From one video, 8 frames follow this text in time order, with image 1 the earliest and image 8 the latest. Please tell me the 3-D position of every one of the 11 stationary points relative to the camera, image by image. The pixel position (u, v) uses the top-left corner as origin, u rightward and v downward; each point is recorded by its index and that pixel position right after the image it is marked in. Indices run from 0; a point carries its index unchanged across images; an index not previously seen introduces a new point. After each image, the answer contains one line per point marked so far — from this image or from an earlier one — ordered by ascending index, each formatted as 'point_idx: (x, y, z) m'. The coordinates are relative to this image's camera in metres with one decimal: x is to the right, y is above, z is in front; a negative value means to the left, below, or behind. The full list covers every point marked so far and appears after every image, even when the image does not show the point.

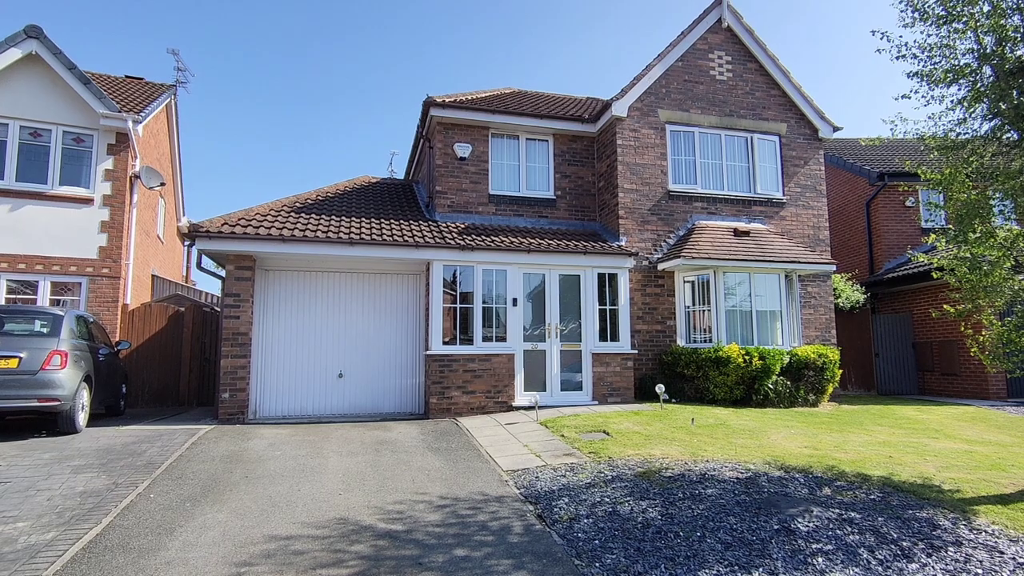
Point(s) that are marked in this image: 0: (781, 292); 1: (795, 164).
0: (+6.0, -0.1, +12.8) m
1: (+6.9, +3.1, +14.2) m
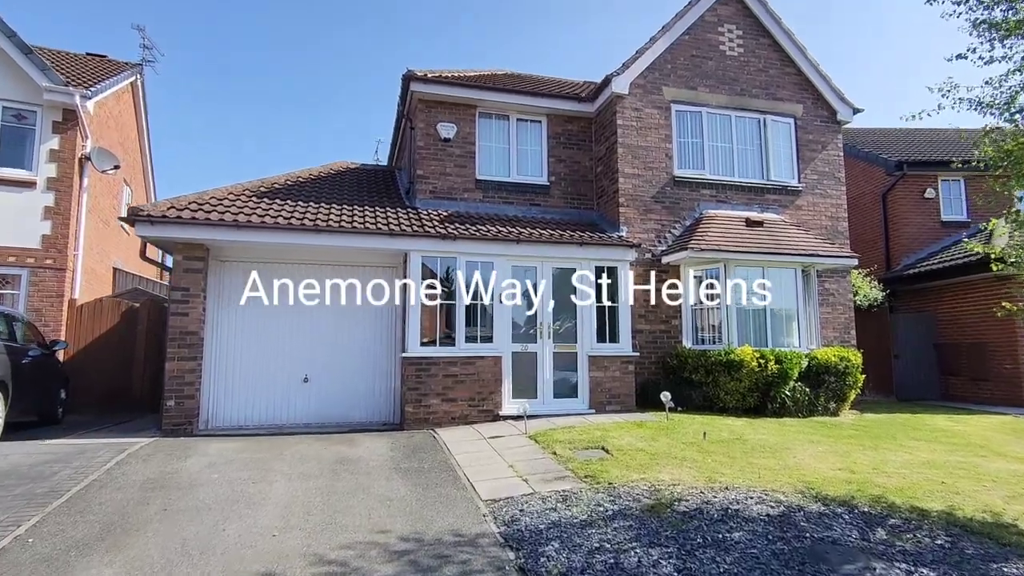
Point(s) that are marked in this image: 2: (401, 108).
0: (+5.8, 0.0, +11.6) m
1: (+6.7, +3.1, +13.0) m
2: (-2.5, +4.0, +12.8) m
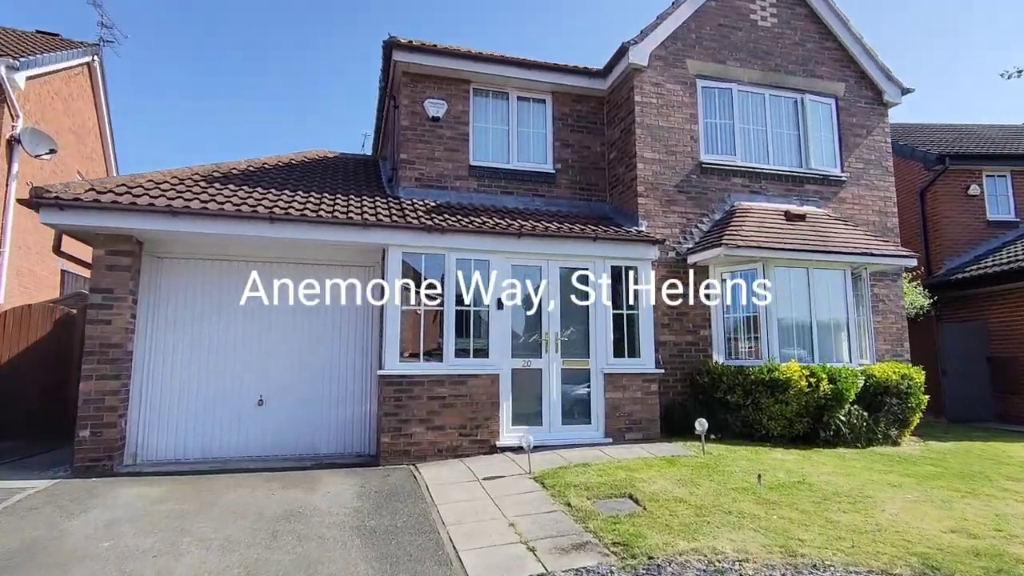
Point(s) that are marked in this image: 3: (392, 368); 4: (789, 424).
0: (+5.7, -0.1, +9.9) m
1: (+6.7, +3.0, +11.3) m
2: (-2.5, +3.9, +11.0) m
3: (-1.7, -1.1, +8.0) m
4: (+4.2, -2.0, +8.7) m
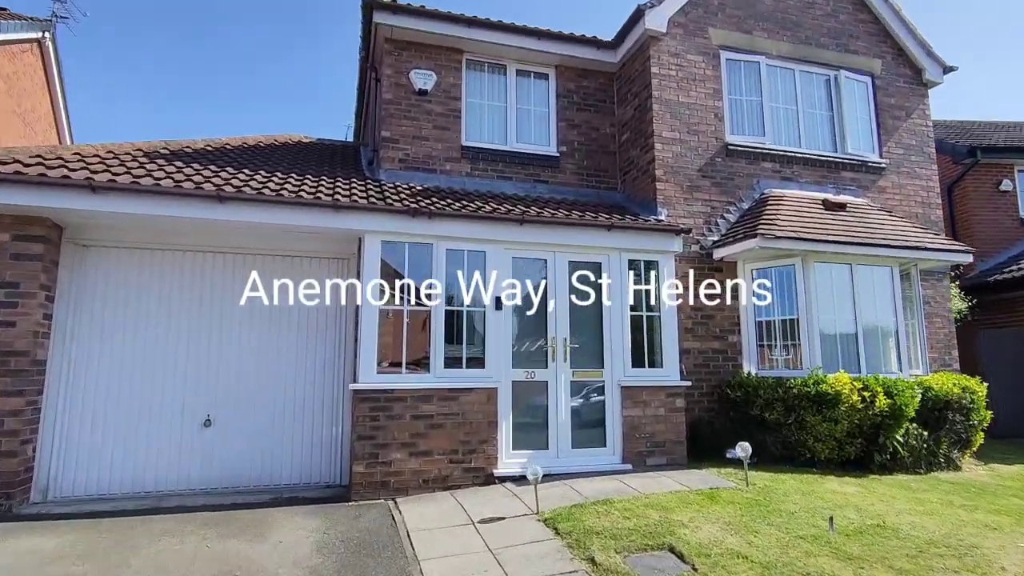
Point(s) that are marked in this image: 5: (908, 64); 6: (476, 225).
0: (+5.7, -0.1, +8.6) m
1: (+6.7, +3.0, +10.1) m
2: (-2.5, +4.0, +9.7) m
3: (-1.6, -1.1, +6.5) m
4: (+4.2, -2.0, +7.4) m
5: (+7.1, +4.0, +10.4) m
6: (-0.4, +0.8, +7.1) m
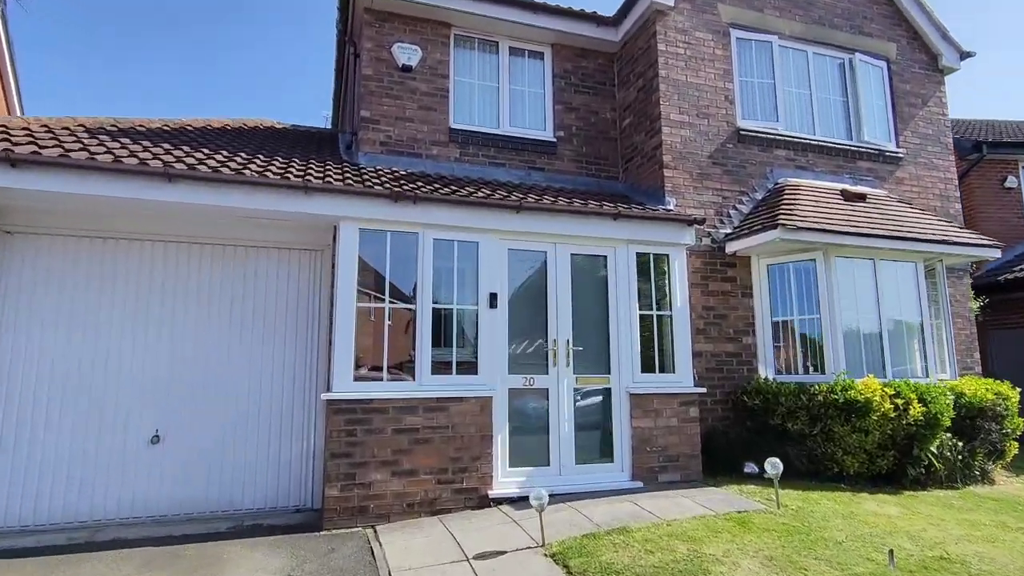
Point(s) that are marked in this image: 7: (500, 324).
0: (+5.6, 0.0, +8.0) m
1: (+6.5, +3.0, +9.5) m
2: (-2.6, +4.0, +8.8) m
3: (-1.7, -1.0, +5.6) m
4: (+4.1, -2.0, +6.7) m
5: (+7.0, +4.1, +9.8) m
6: (-0.5, +0.8, +6.3) m
7: (-0.1, -0.4, +6.4) m
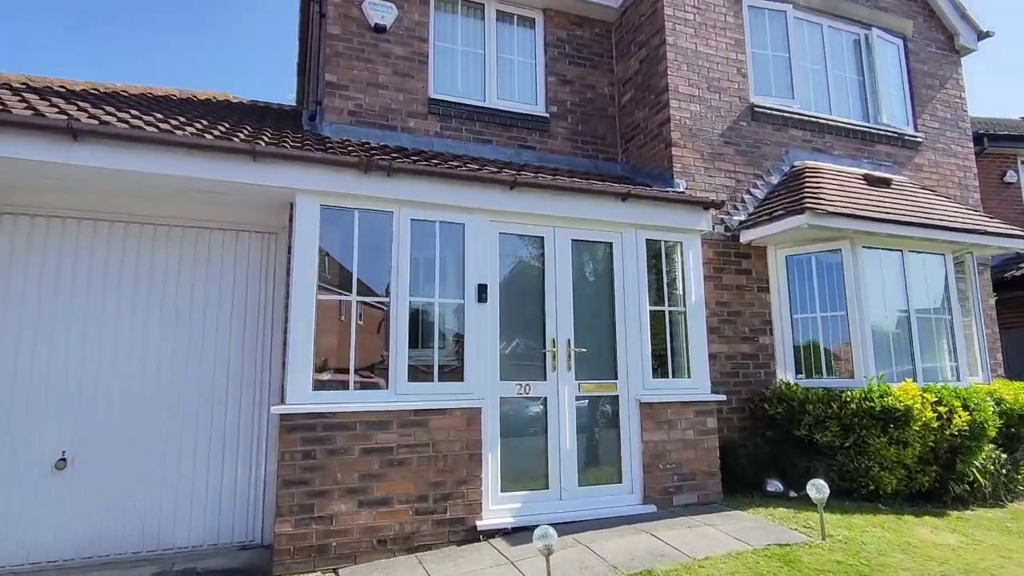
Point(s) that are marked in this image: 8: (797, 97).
0: (+5.5, 0.0, +7.2) m
1: (+6.3, +3.1, +8.8) m
2: (-2.8, +4.1, +7.7) m
3: (-1.7, -0.9, +4.6) m
4: (+4.0, -1.9, +5.9) m
5: (+6.8, +4.1, +9.1) m
6: (-0.5, +0.9, +5.3) m
7: (-0.2, -0.3, +5.4) m
8: (+3.9, +2.6, +7.8) m
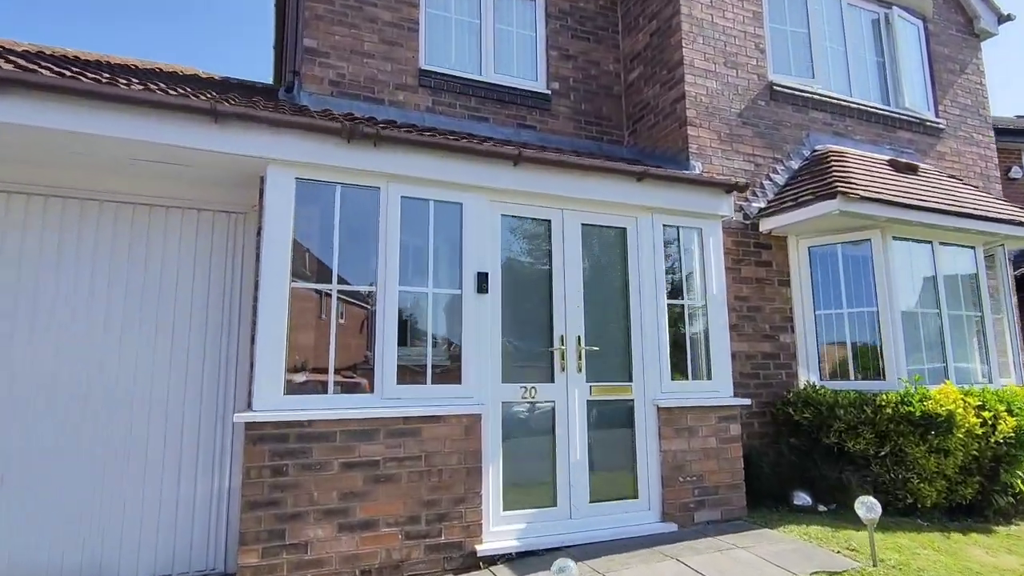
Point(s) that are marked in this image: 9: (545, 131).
0: (+5.5, +0.1, +6.7) m
1: (+6.3, +3.2, +8.3) m
2: (-2.8, +4.2, +7.0) m
3: (-1.7, -0.8, +3.9) m
4: (+4.0, -1.8, +5.3) m
5: (+6.7, +4.2, +8.7) m
6: (-0.5, +1.0, +4.6) m
7: (-0.2, -0.2, +4.7) m
8: (+3.8, +2.7, +7.3) m
9: (+0.4, +1.9, +7.0) m
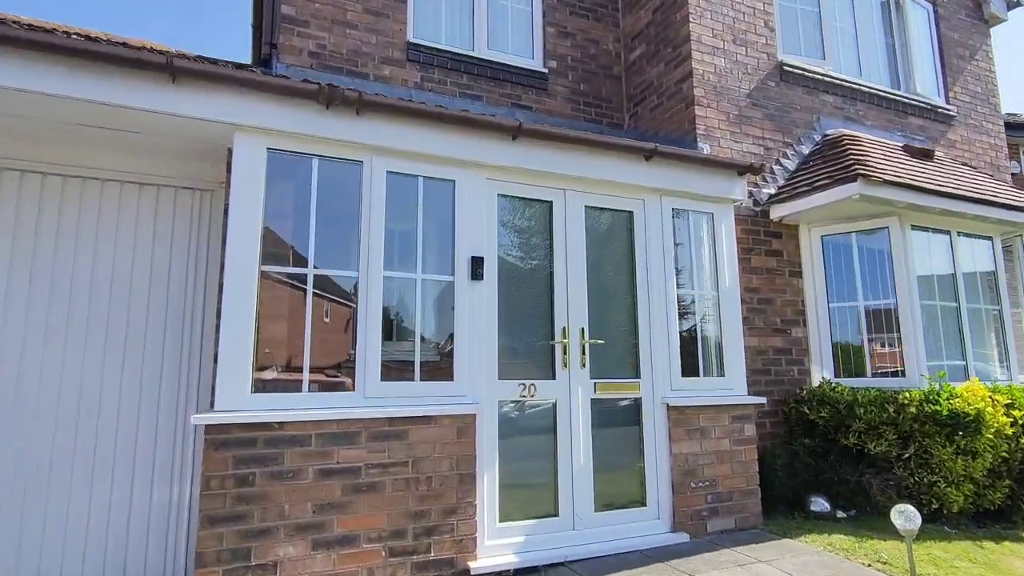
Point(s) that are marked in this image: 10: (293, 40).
0: (+5.4, +0.2, +6.4) m
1: (+6.2, +3.2, +8.0) m
2: (-2.9, +4.3, +6.4) m
3: (-1.7, -0.7, +3.4) m
4: (+4.0, -1.7, +4.9) m
5: (+6.6, +4.3, +8.4) m
6: (-0.5, +1.1, +4.1) m
7: (-0.2, -0.1, +4.2) m
8: (+3.8, +2.8, +6.9) m
9: (+0.3, +2.0, +6.5) m
10: (-2.1, +2.4, +5.6) m
